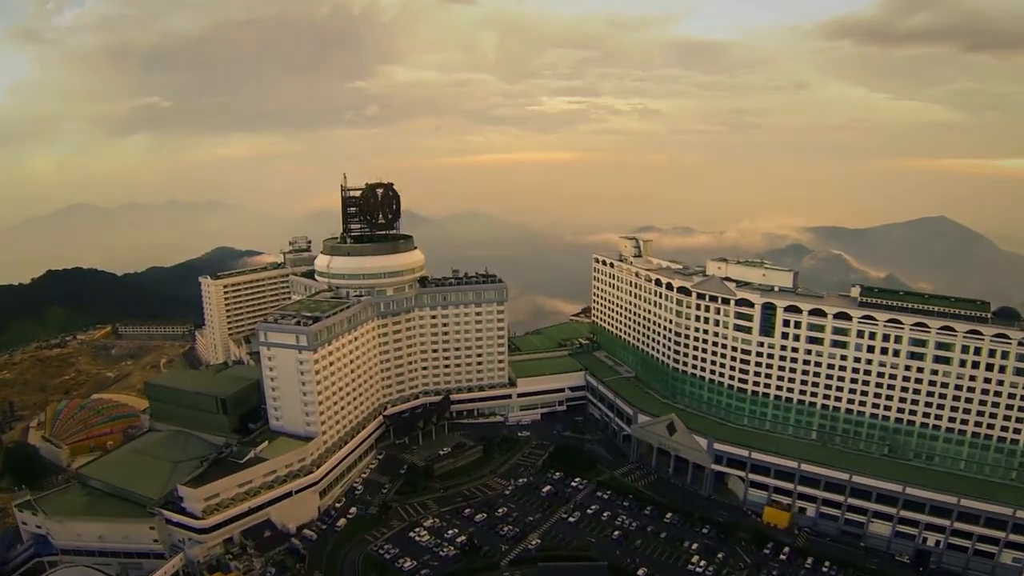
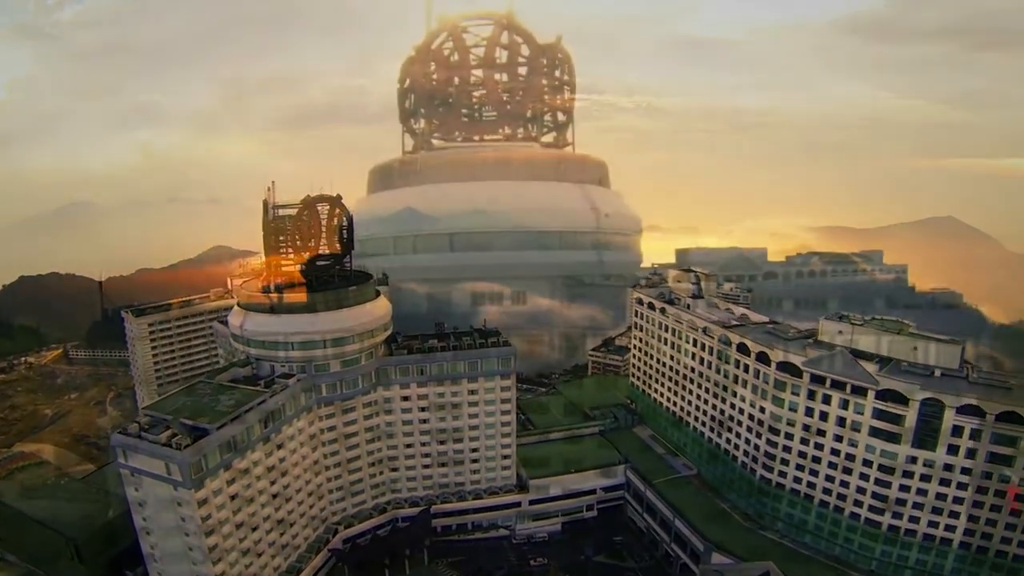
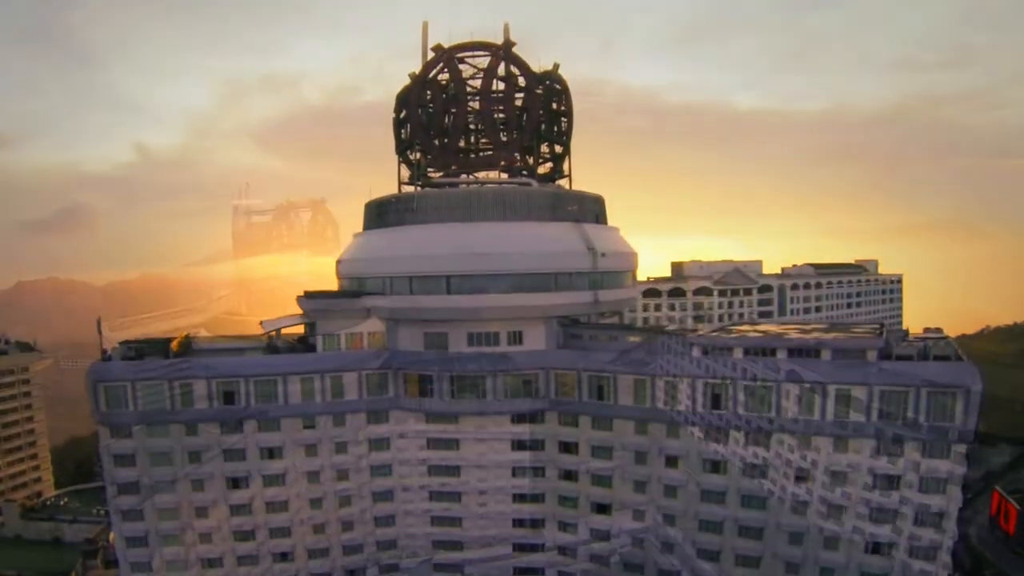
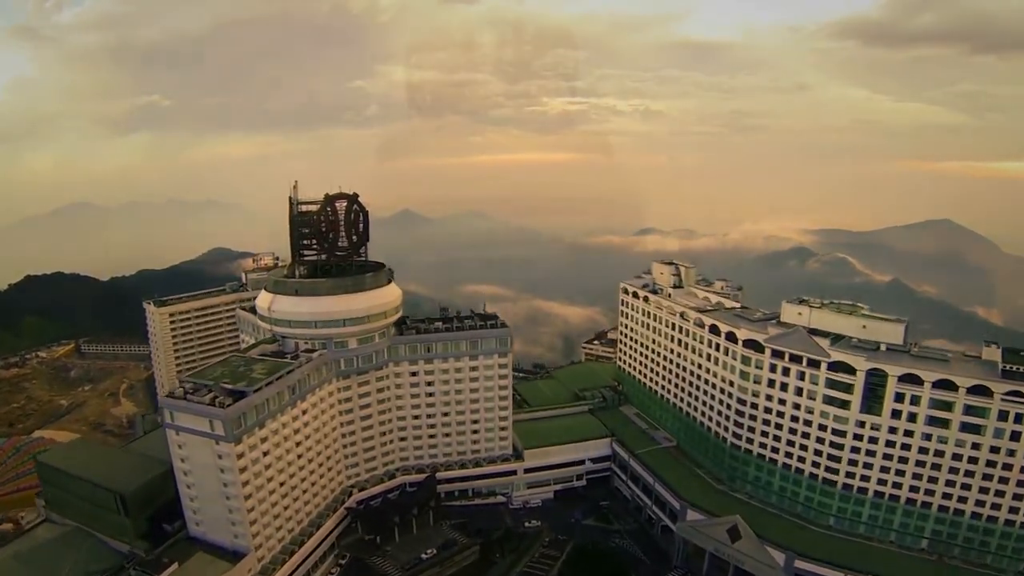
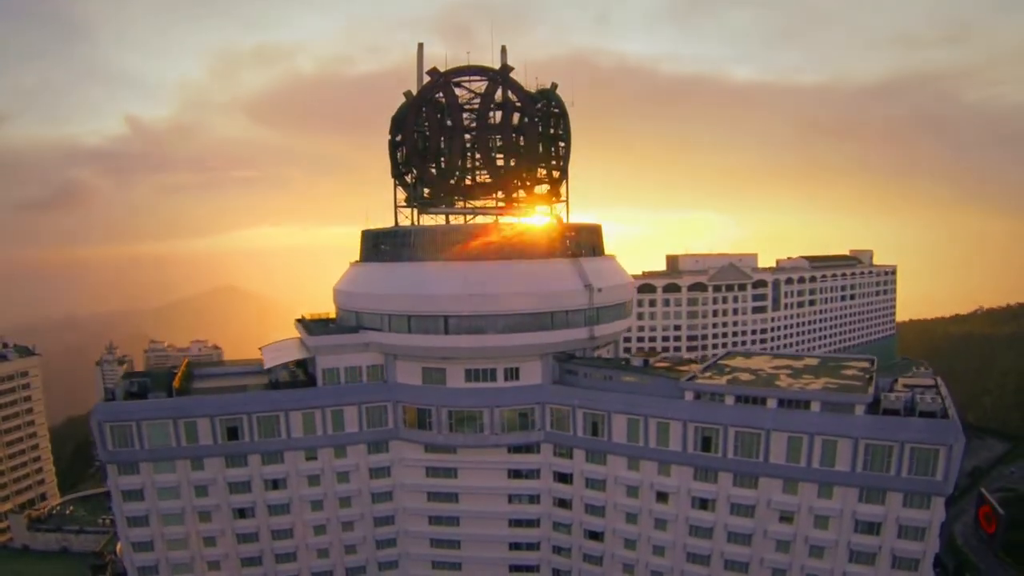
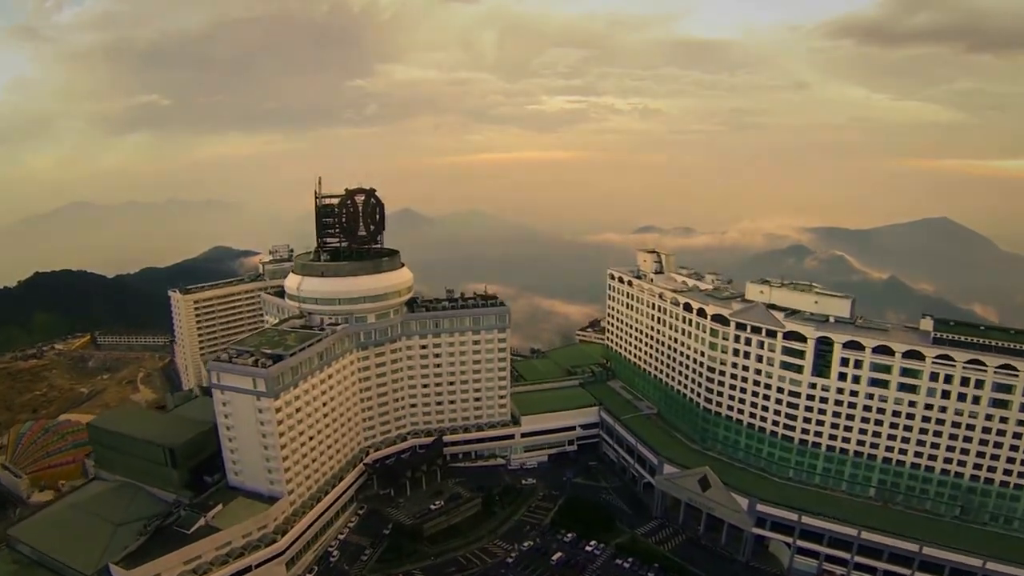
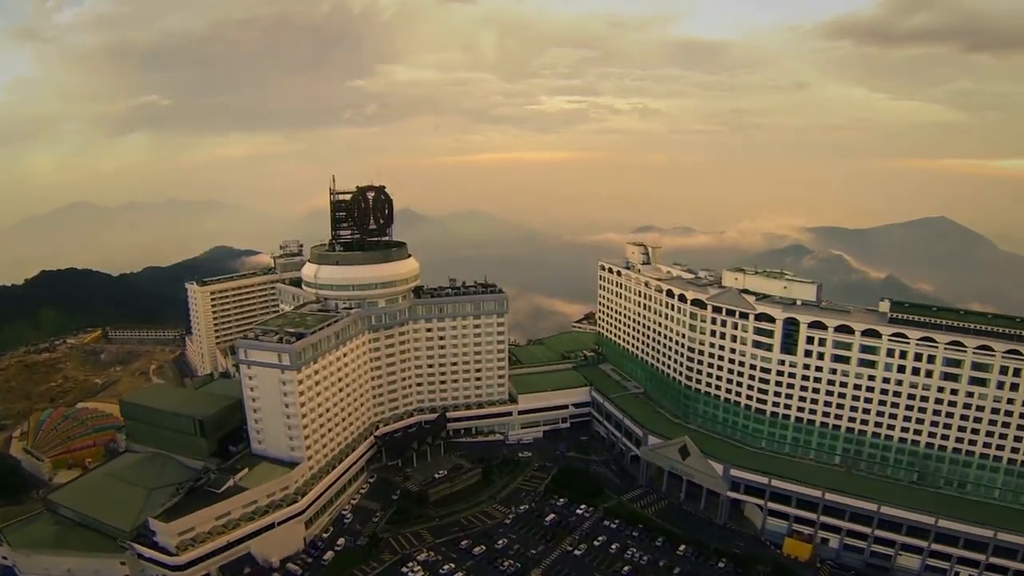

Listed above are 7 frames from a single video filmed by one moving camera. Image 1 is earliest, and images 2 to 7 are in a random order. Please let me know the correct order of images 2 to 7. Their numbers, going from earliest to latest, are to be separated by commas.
7, 6, 4, 2, 3, 5
